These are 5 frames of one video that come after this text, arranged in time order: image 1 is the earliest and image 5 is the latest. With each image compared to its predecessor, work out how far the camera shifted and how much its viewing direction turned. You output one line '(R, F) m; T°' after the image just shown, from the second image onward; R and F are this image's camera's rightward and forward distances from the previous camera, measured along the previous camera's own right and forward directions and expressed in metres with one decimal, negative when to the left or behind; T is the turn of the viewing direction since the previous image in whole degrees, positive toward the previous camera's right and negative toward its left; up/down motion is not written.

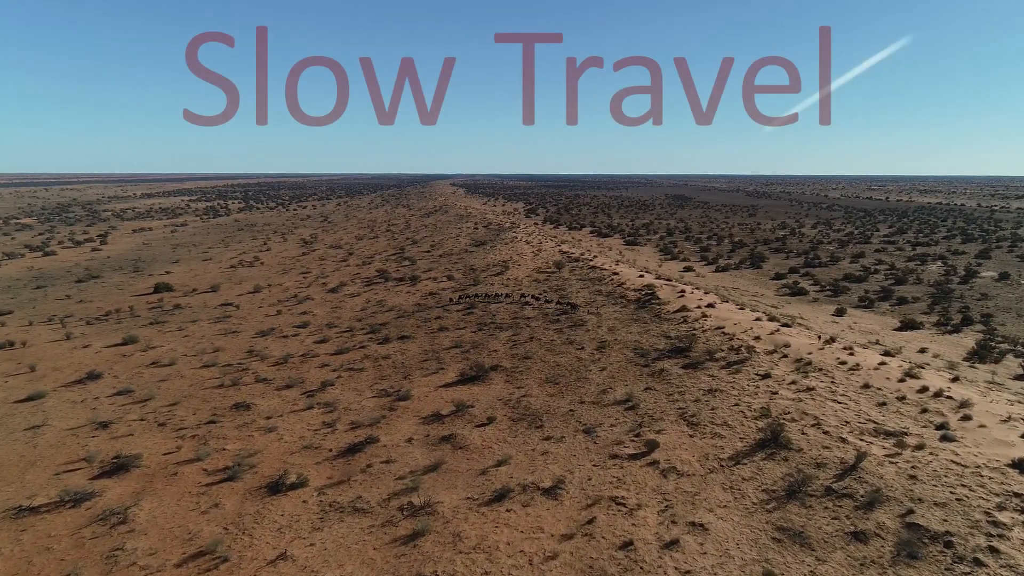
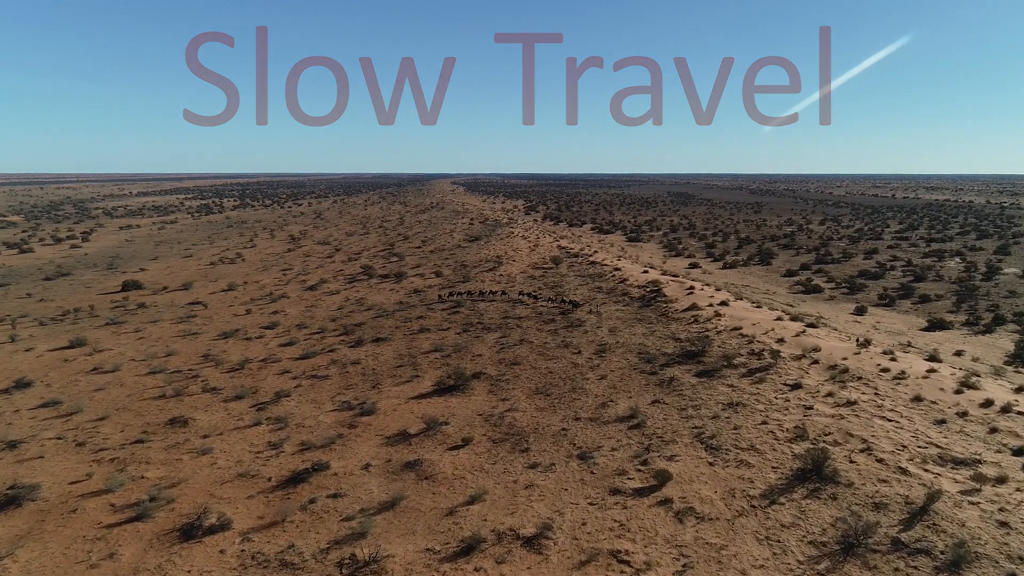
(+0.5, +2.3) m; 0°
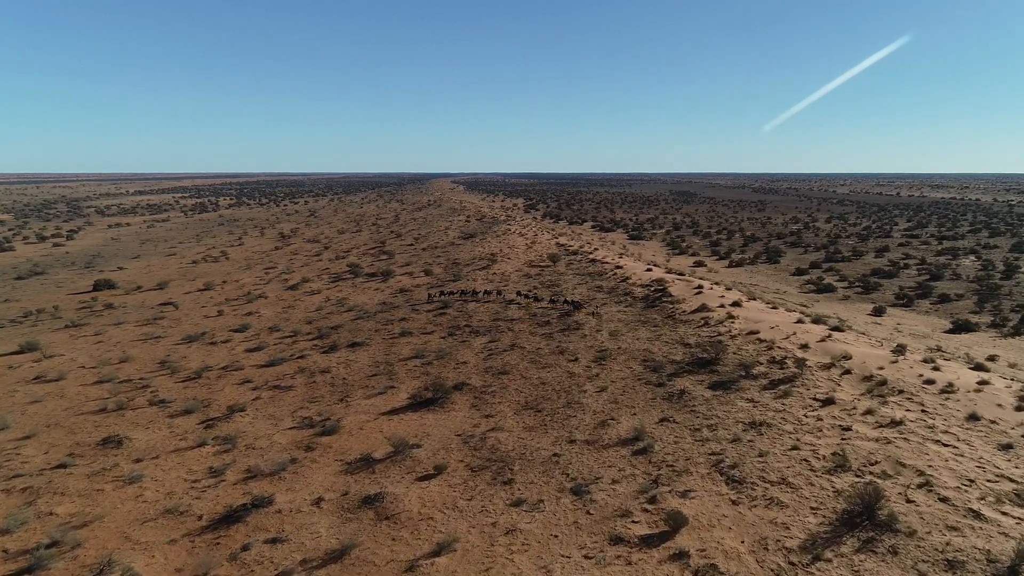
(+0.4, +1.8) m; 0°
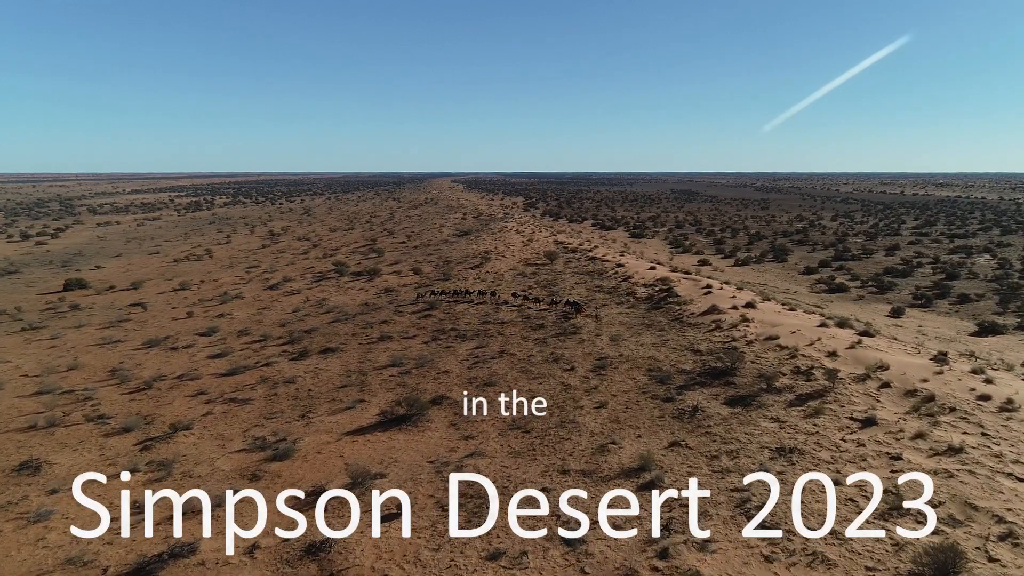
(+0.3, +1.6) m; 0°
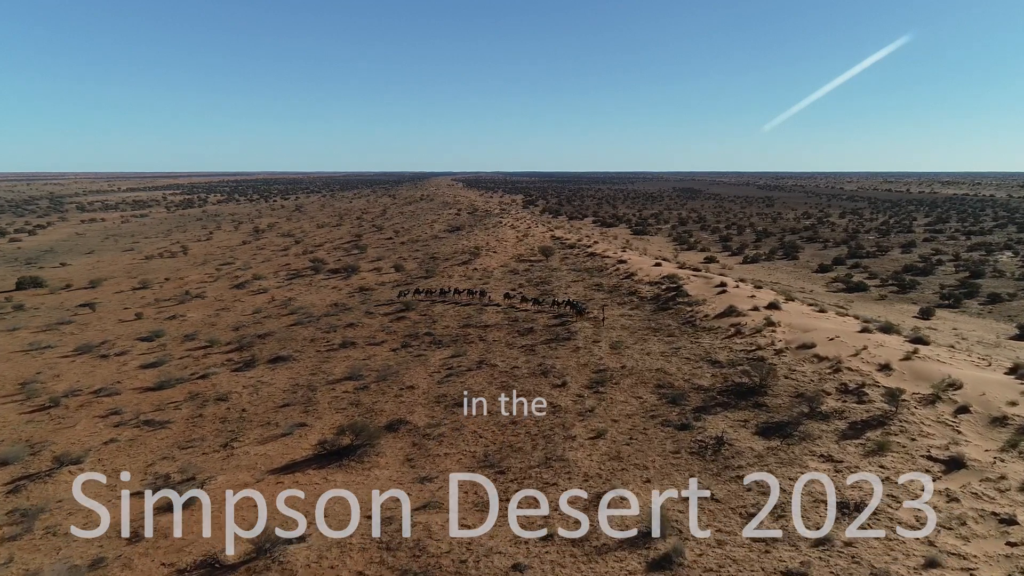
(+0.5, +2.3) m; 0°
